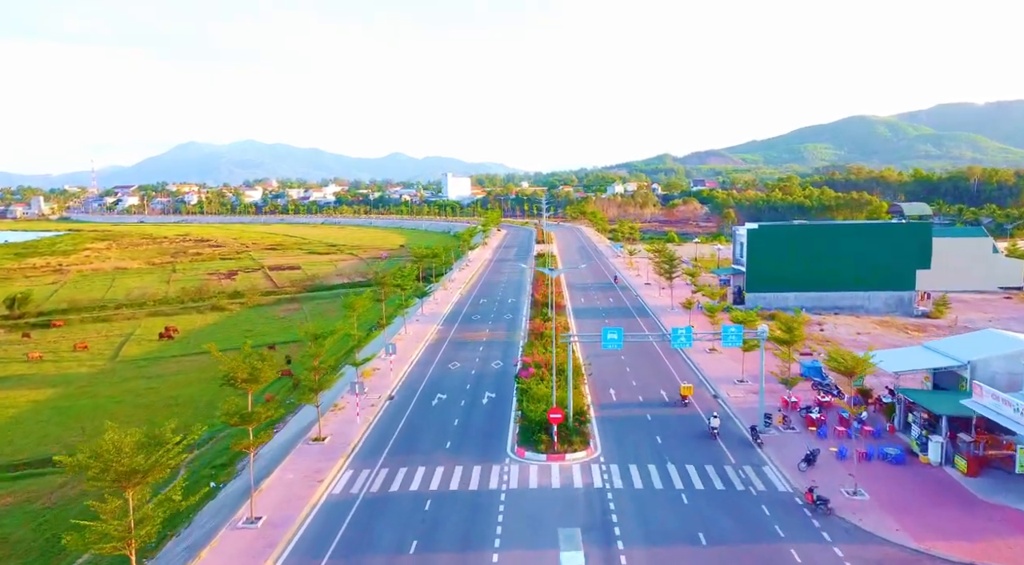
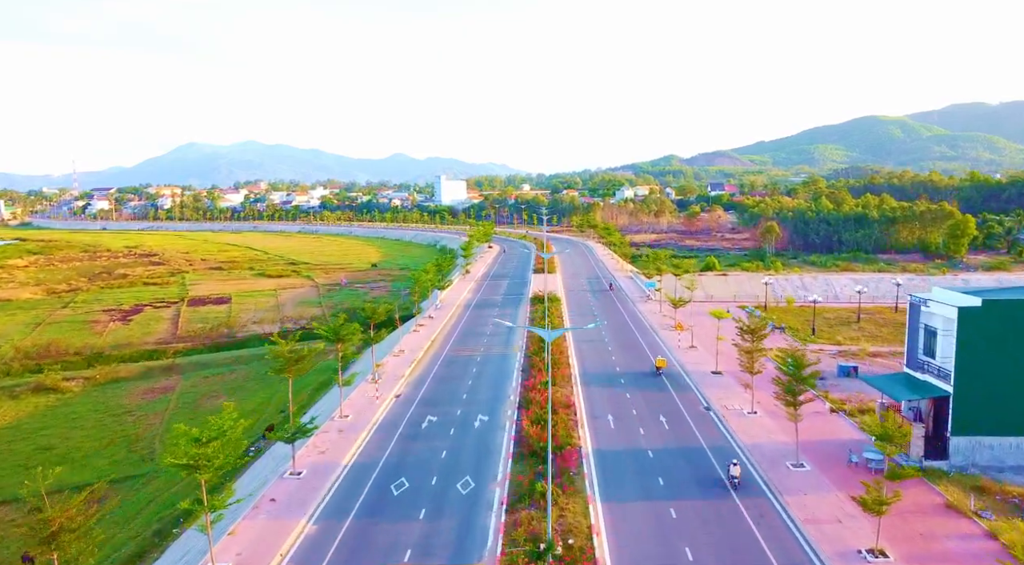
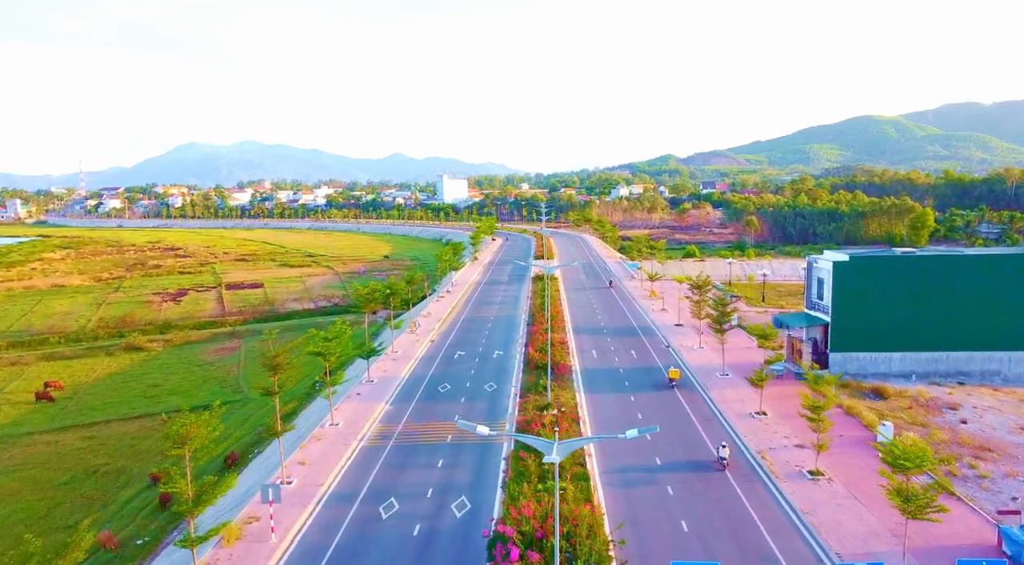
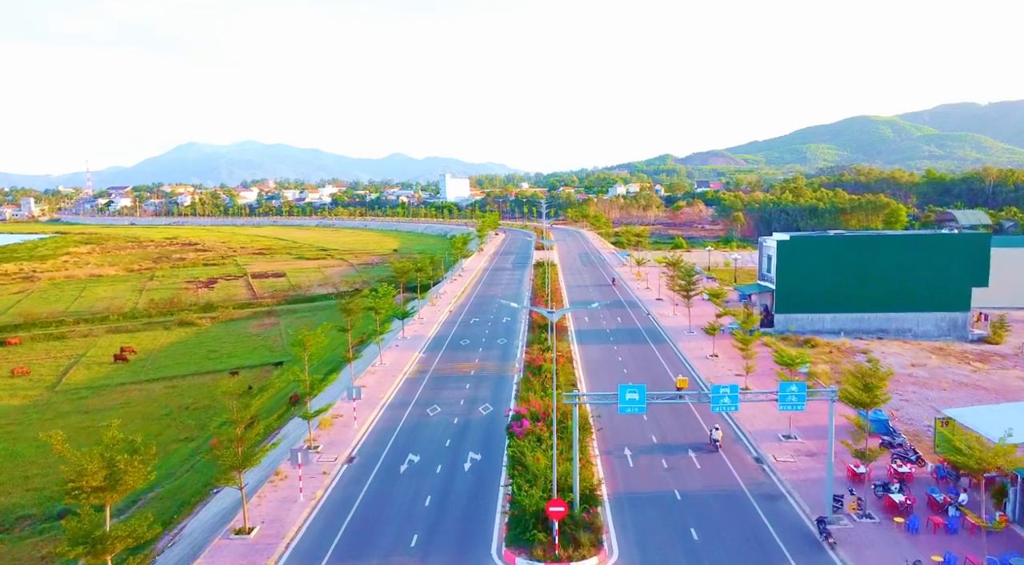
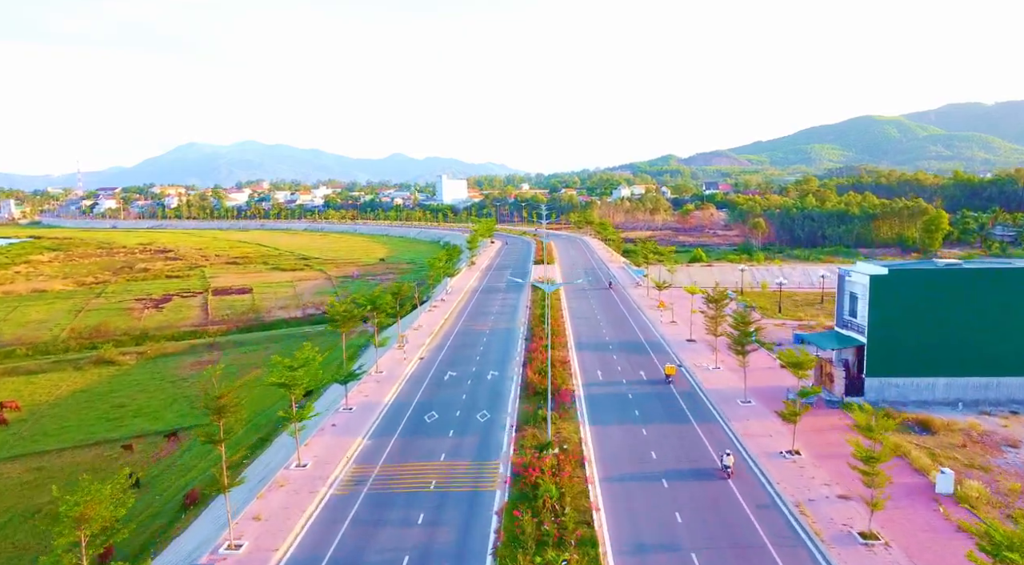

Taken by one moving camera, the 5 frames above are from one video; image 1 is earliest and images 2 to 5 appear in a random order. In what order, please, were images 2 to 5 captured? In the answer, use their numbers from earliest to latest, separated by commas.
4, 3, 5, 2
